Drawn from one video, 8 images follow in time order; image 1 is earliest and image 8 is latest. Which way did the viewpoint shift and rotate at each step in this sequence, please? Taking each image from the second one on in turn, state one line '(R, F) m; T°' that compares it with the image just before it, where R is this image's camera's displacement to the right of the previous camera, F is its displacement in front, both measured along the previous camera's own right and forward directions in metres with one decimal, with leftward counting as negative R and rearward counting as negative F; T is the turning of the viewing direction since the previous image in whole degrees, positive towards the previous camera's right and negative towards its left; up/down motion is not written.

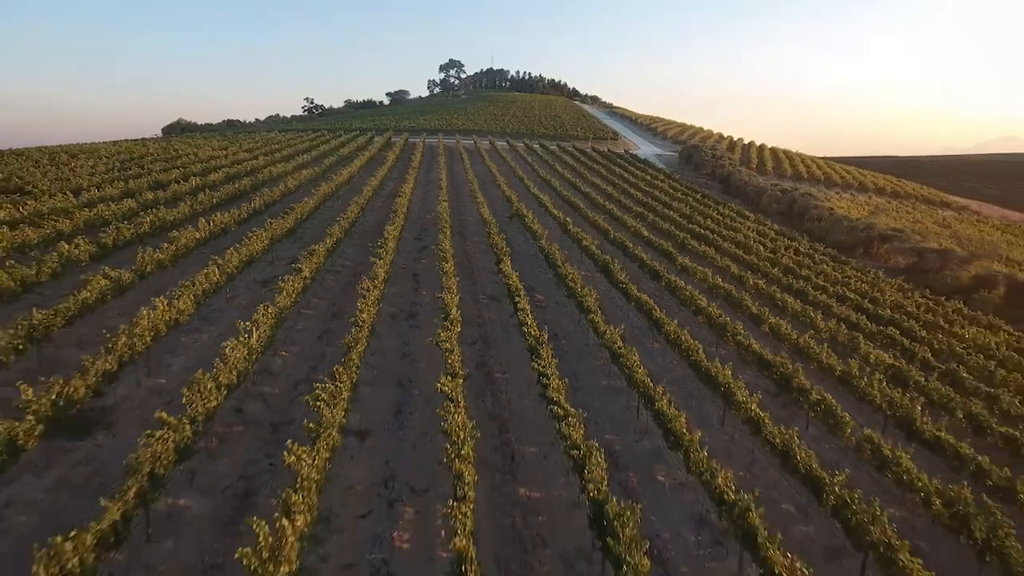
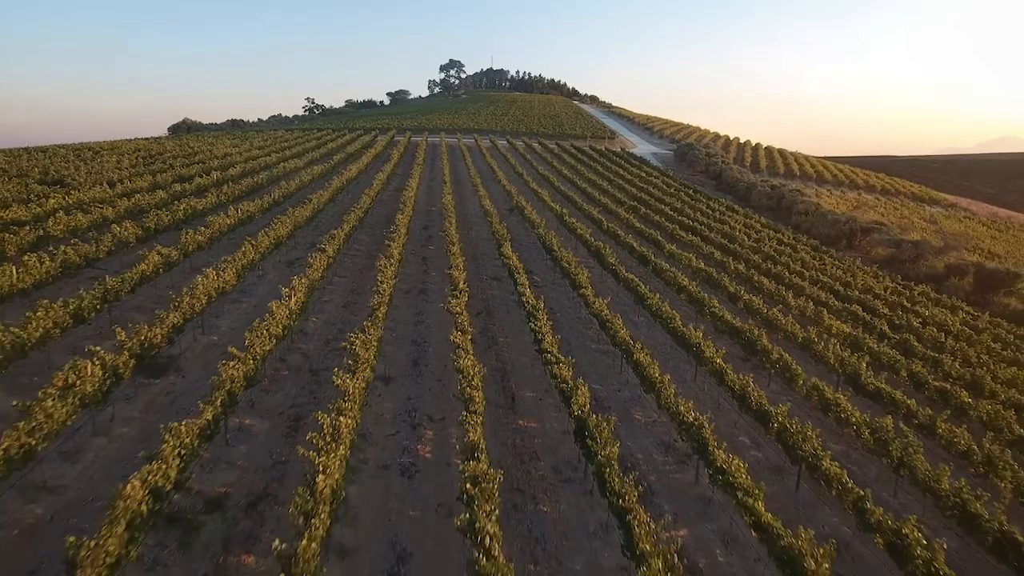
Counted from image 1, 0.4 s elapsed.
(0.0, -2.1) m; 0°
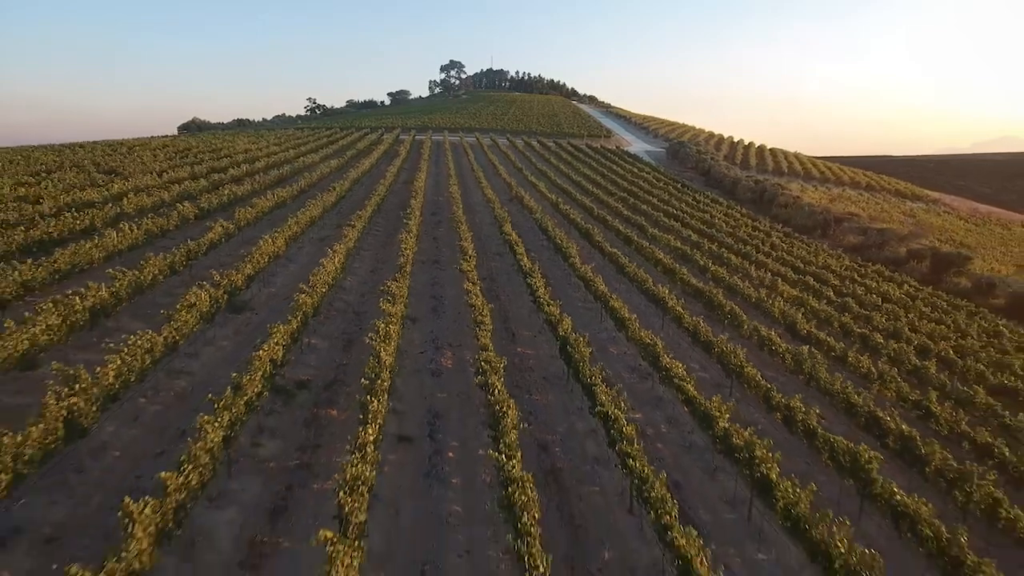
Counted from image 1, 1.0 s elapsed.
(0.0, -3.4) m; 0°
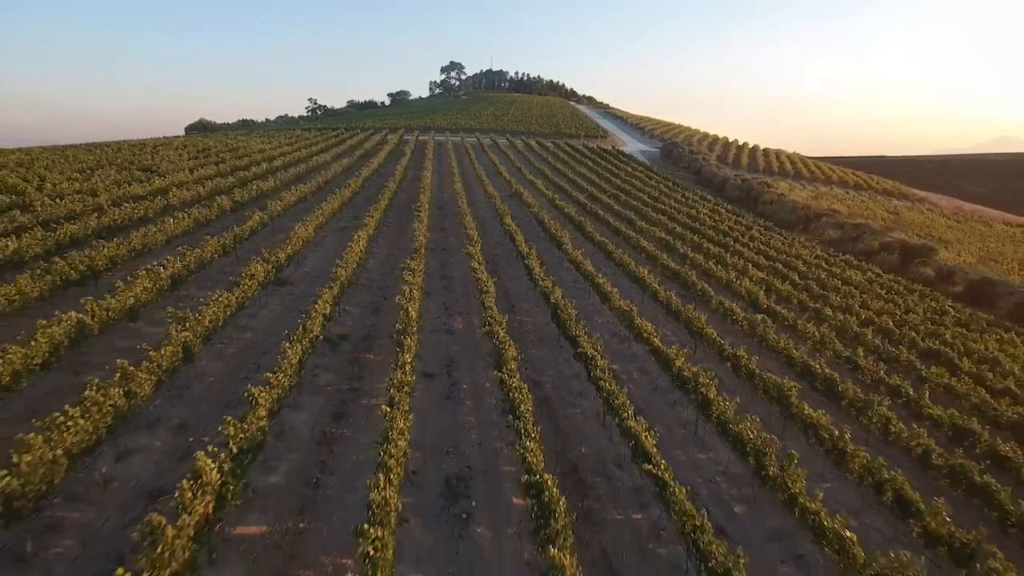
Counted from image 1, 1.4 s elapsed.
(0.0, -2.8) m; 0°
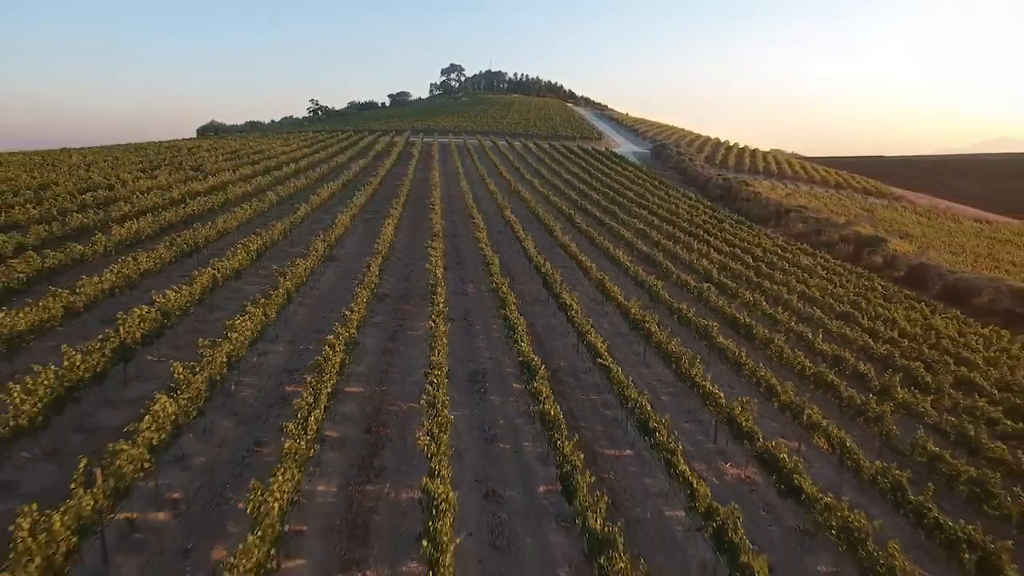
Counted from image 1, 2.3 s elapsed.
(0.0, -4.9) m; 0°
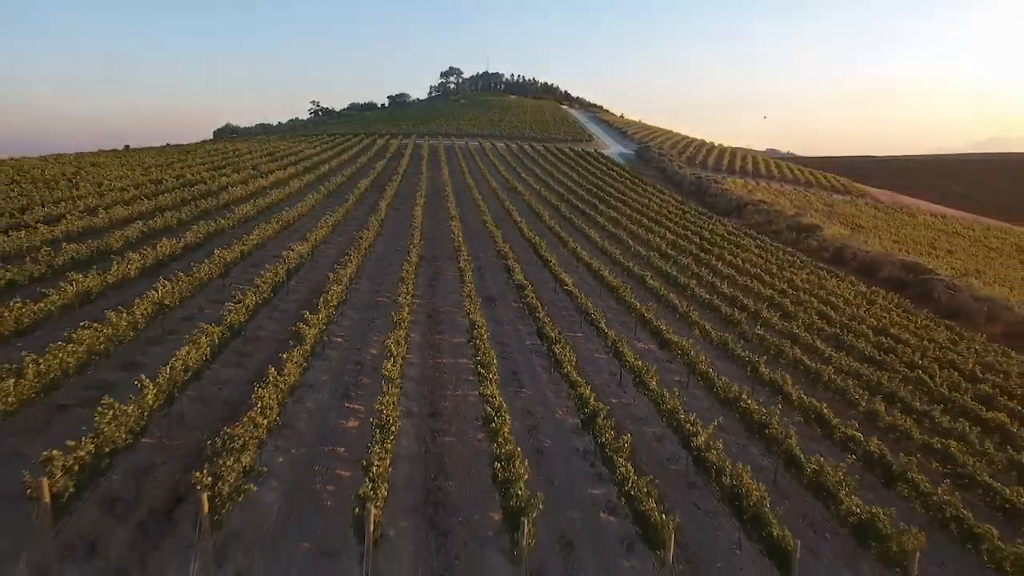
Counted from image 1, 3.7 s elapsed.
(-0.1, -8.3) m; 0°
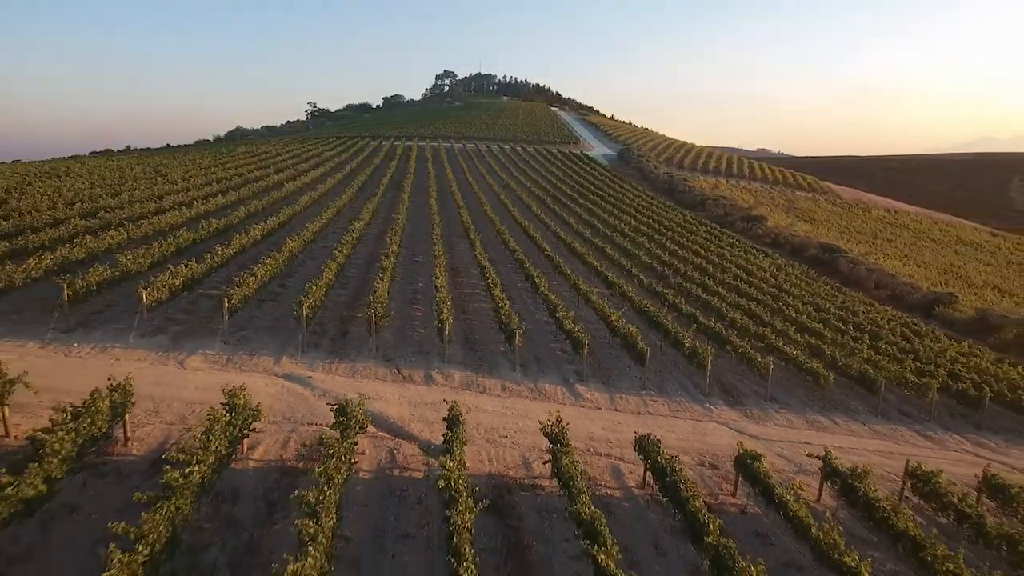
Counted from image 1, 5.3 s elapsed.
(-0.2, -9.1) m; +1°
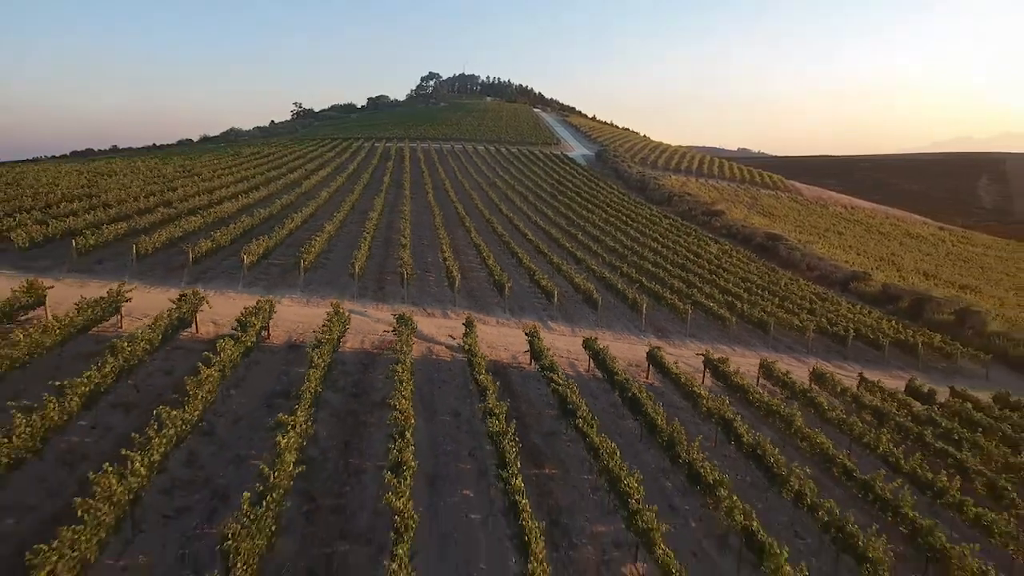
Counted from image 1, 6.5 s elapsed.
(-0.3, -6.9) m; +1°
